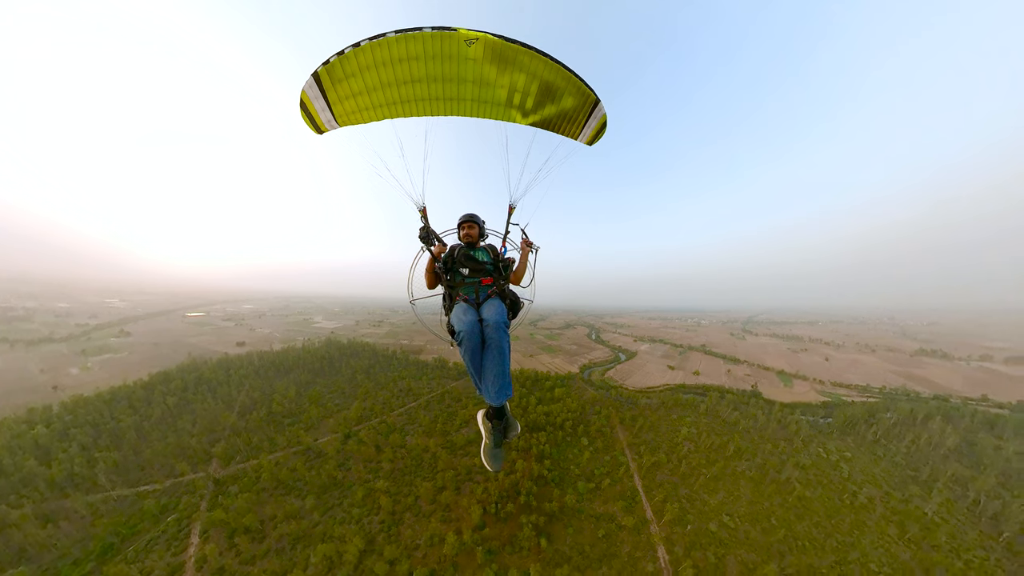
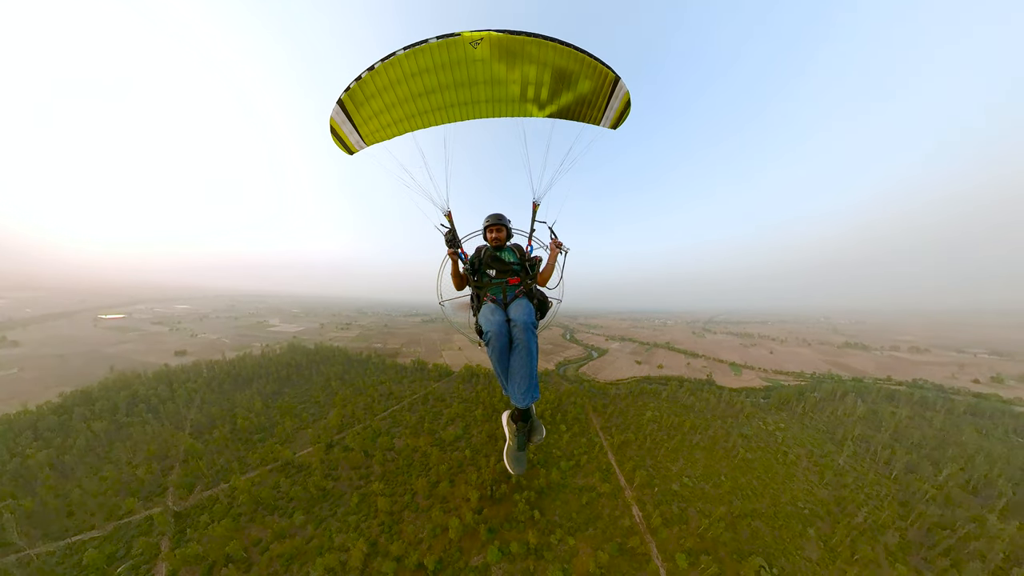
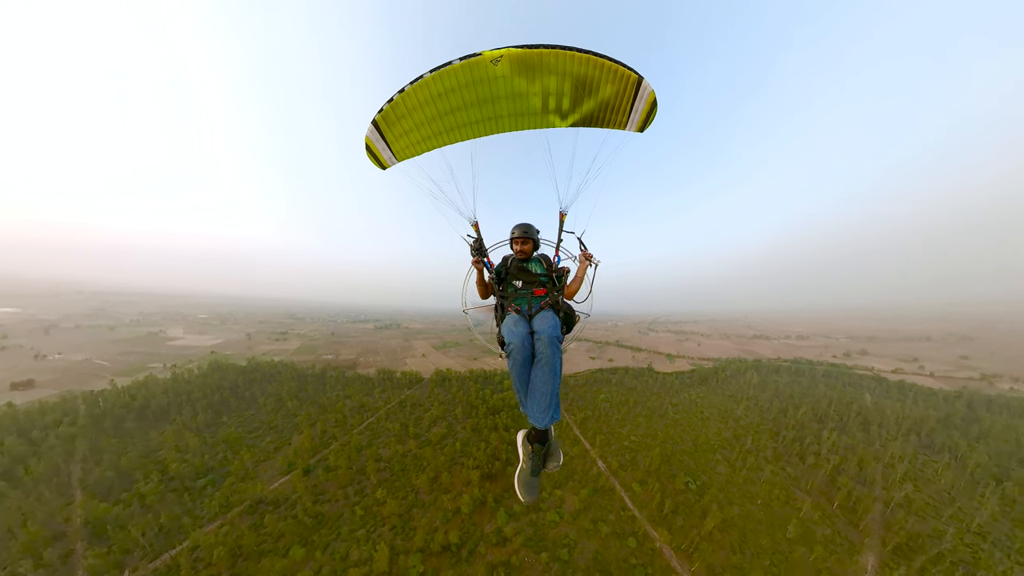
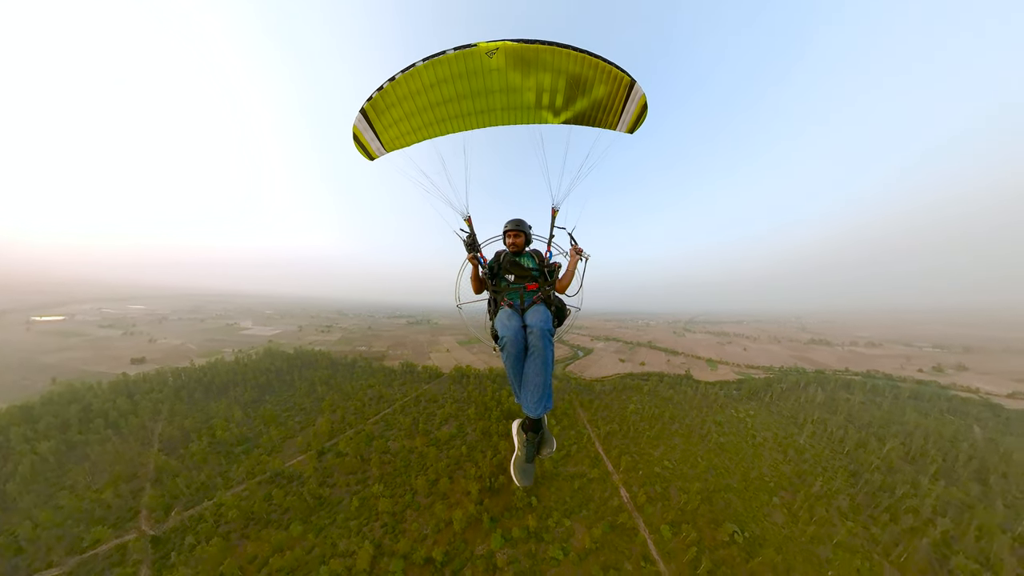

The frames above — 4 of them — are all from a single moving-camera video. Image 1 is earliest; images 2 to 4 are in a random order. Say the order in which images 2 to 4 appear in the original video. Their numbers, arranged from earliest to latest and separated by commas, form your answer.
2, 4, 3
